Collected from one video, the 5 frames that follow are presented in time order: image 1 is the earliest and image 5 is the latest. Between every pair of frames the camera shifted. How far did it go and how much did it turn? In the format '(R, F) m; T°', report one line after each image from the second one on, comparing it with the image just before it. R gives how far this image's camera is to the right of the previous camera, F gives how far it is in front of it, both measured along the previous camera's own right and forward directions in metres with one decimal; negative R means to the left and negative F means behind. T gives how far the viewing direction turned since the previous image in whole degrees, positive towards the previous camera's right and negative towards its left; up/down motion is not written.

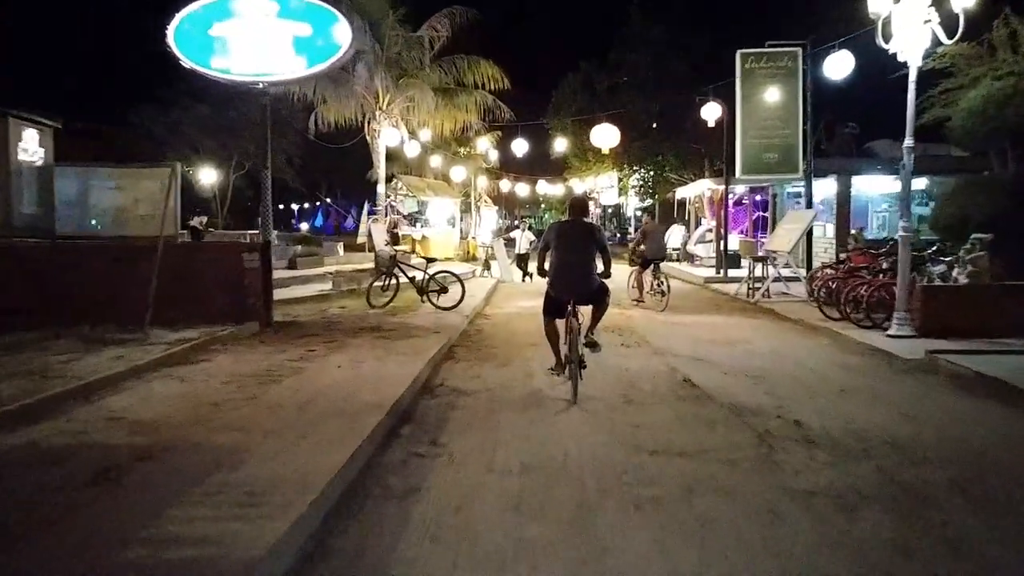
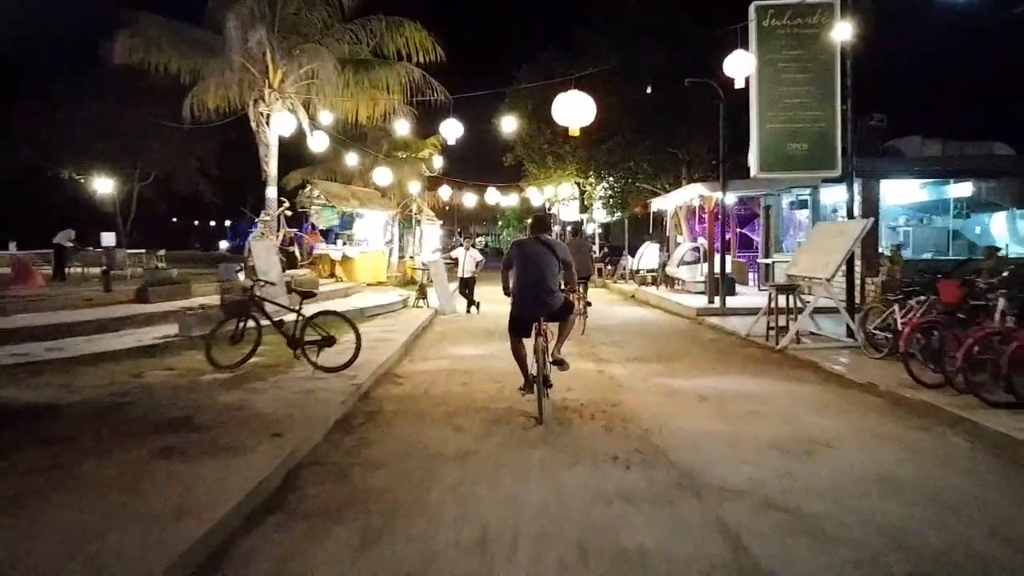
(+0.4, +5.8) m; +3°
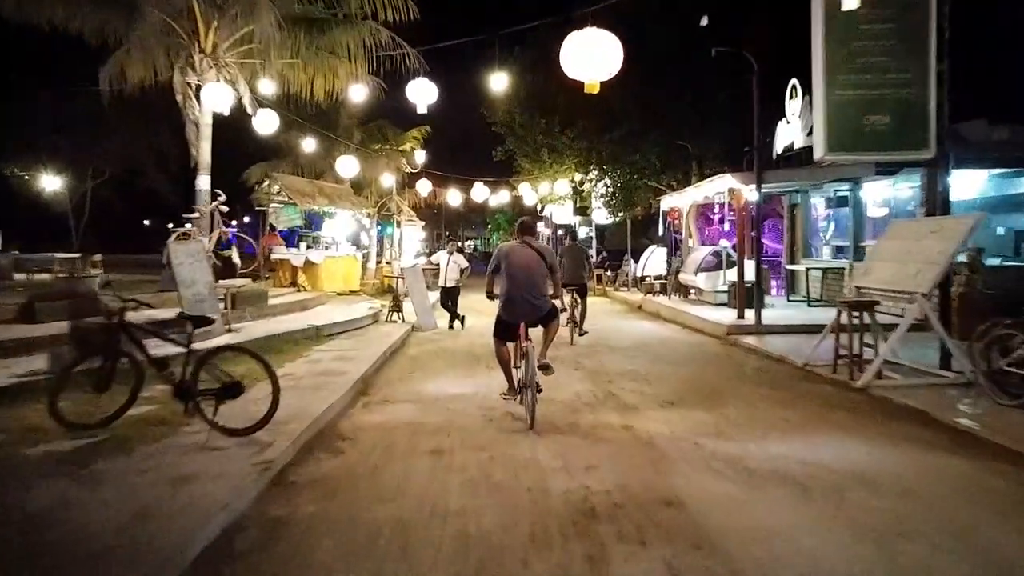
(0.0, +3.5) m; +1°
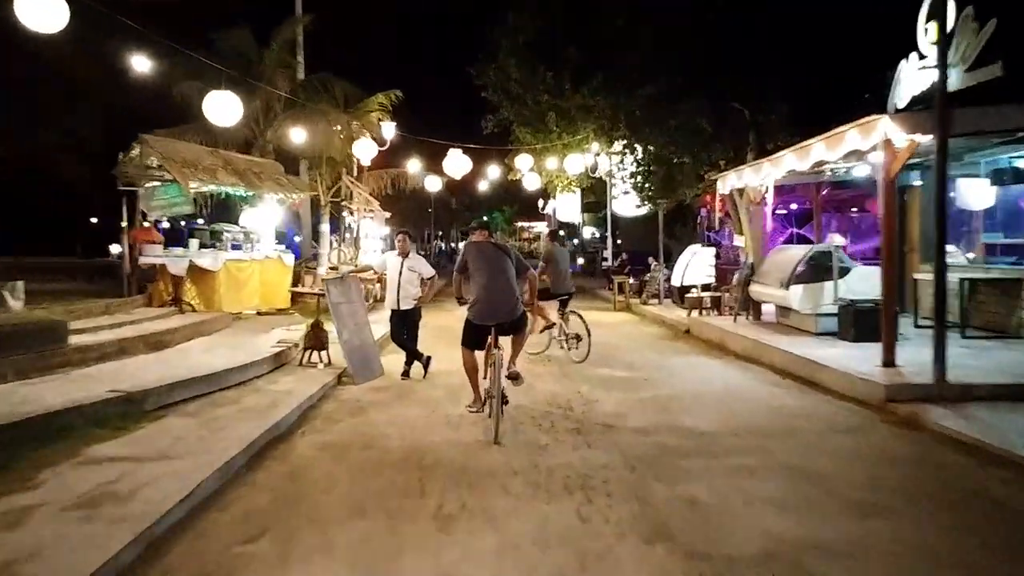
(+0.1, +7.5) m; 0°
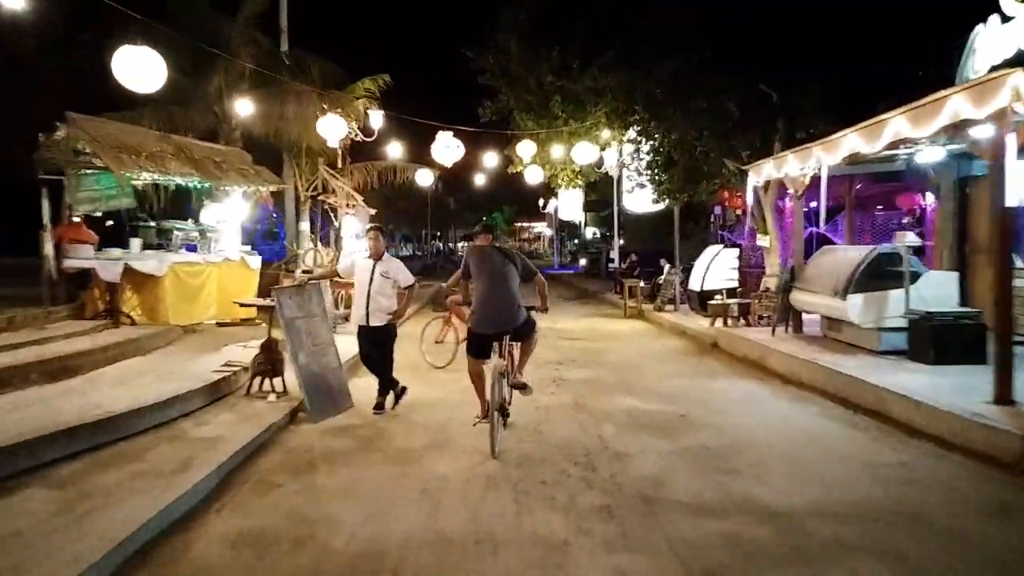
(0.0, +2.5) m; 0°
